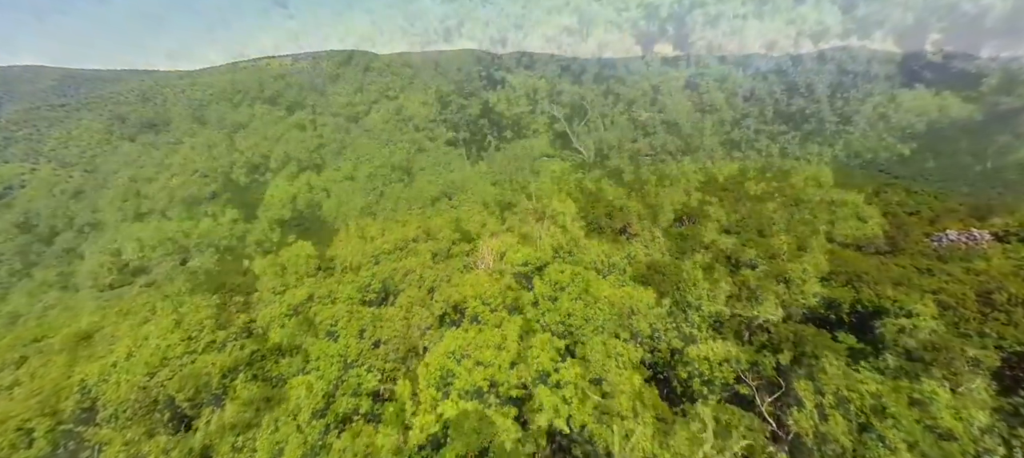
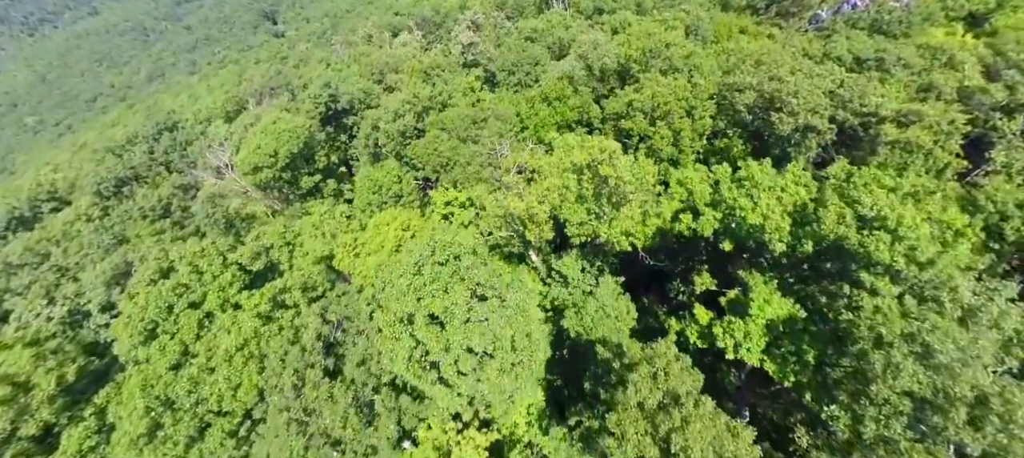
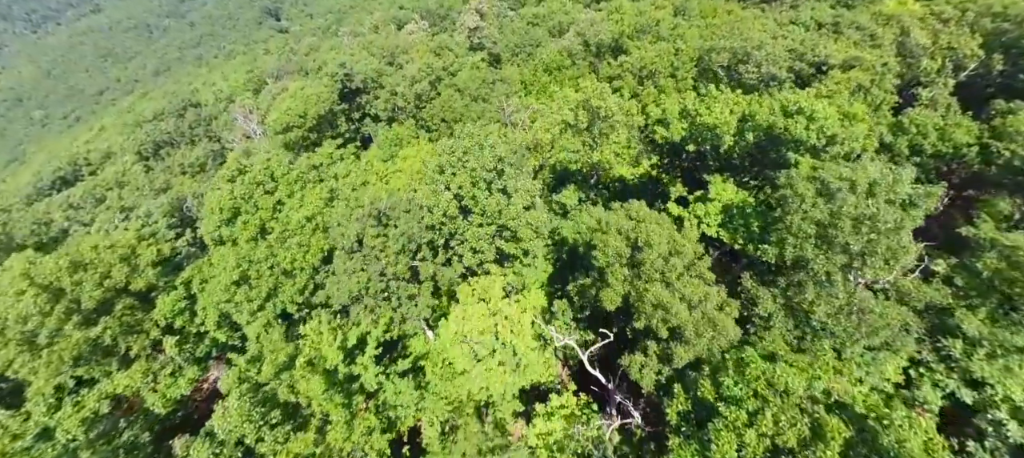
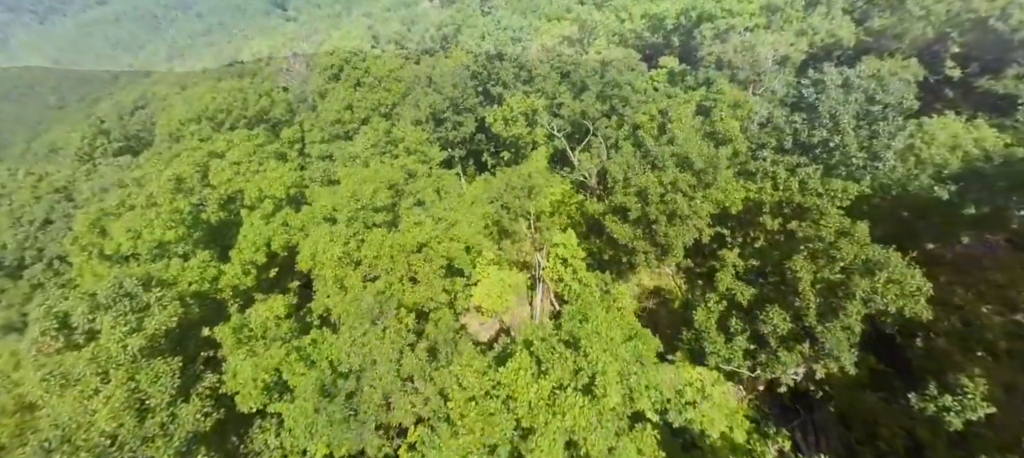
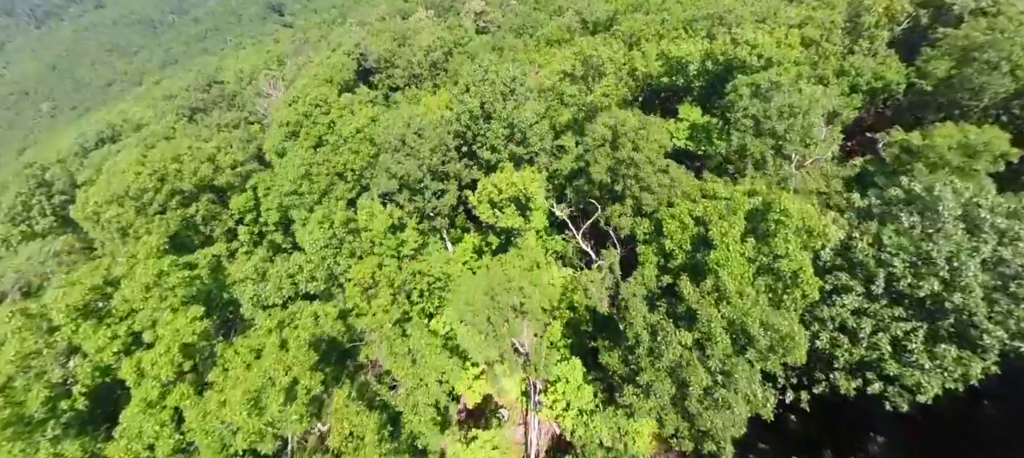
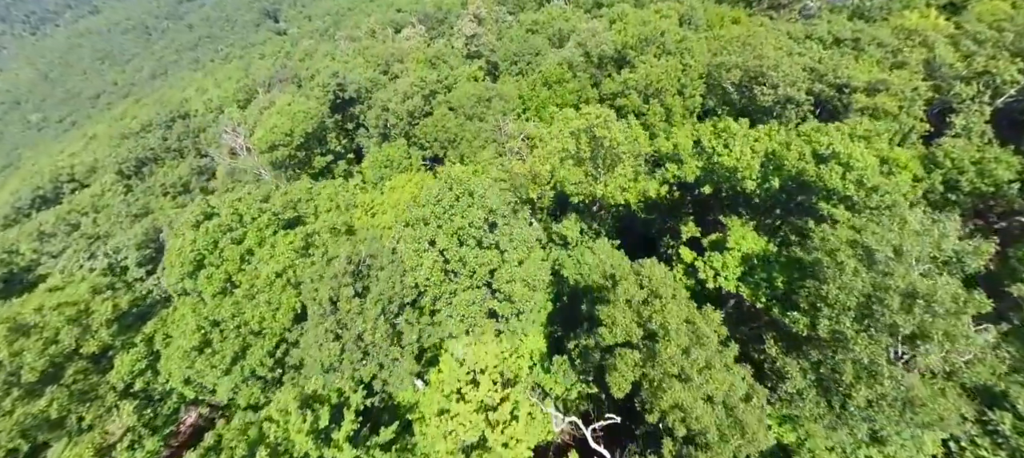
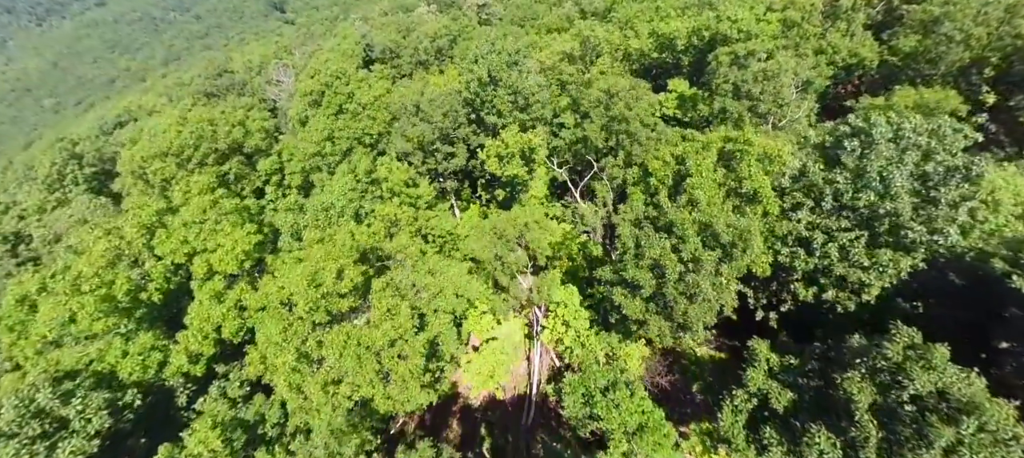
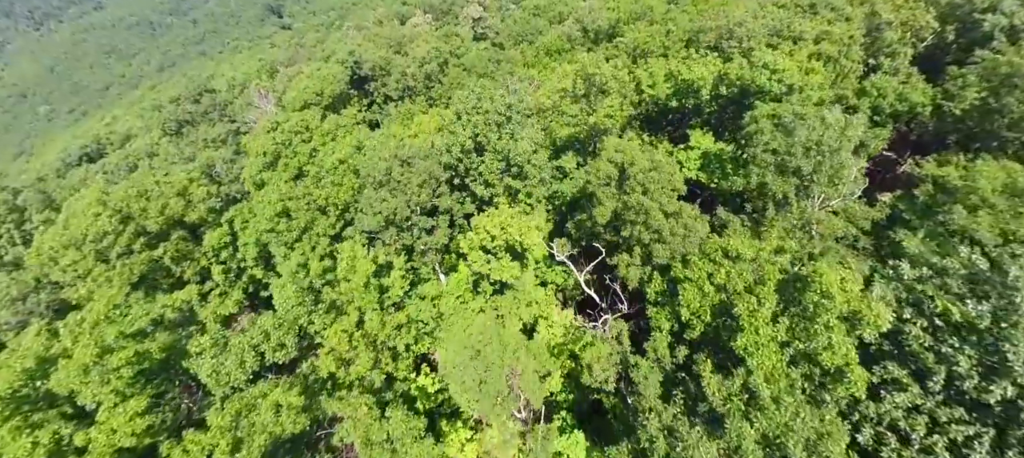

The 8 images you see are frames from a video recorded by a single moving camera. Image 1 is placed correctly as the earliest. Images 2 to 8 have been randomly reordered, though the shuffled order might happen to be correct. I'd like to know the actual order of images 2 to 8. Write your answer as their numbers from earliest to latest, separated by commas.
4, 7, 5, 8, 3, 6, 2
